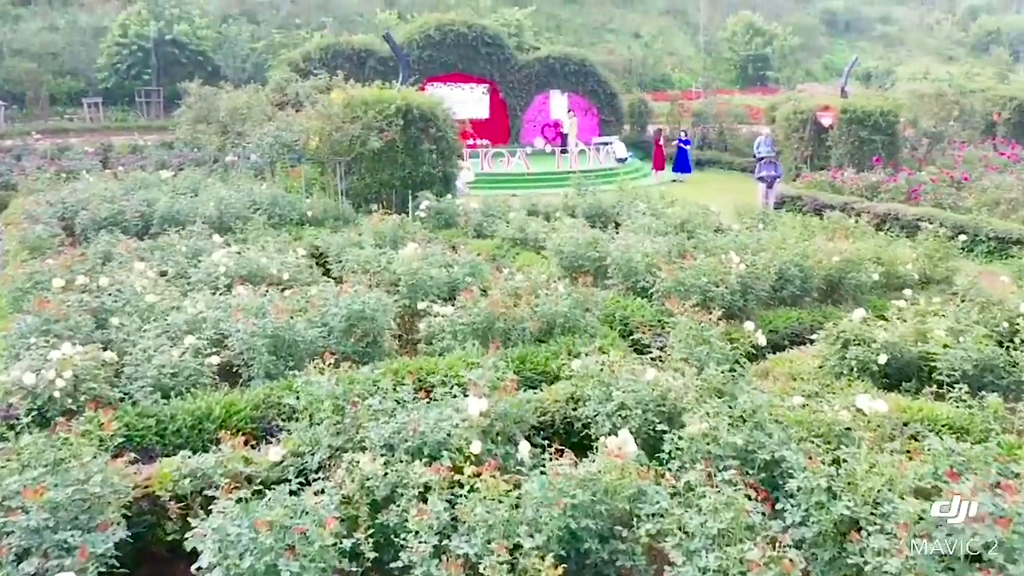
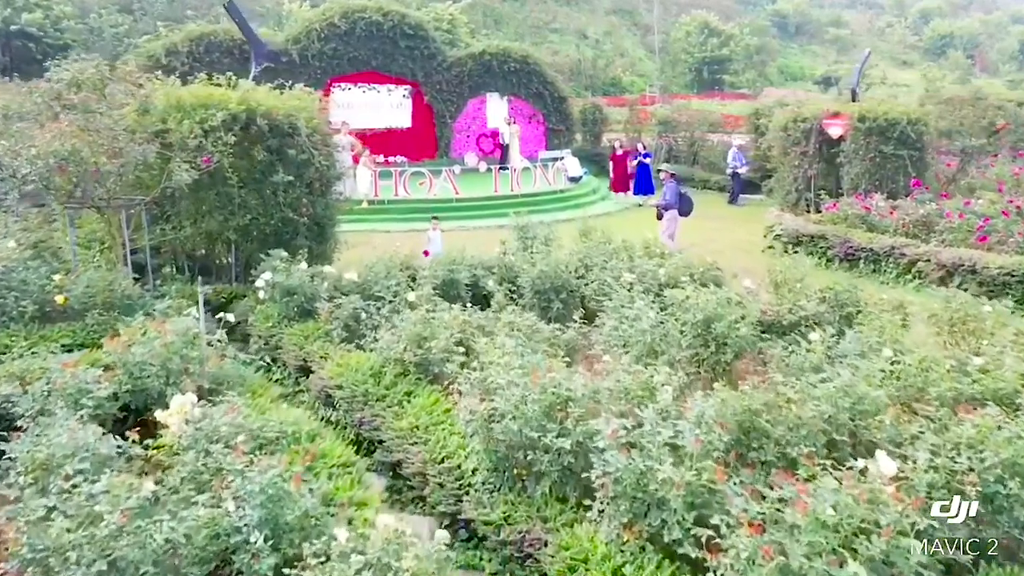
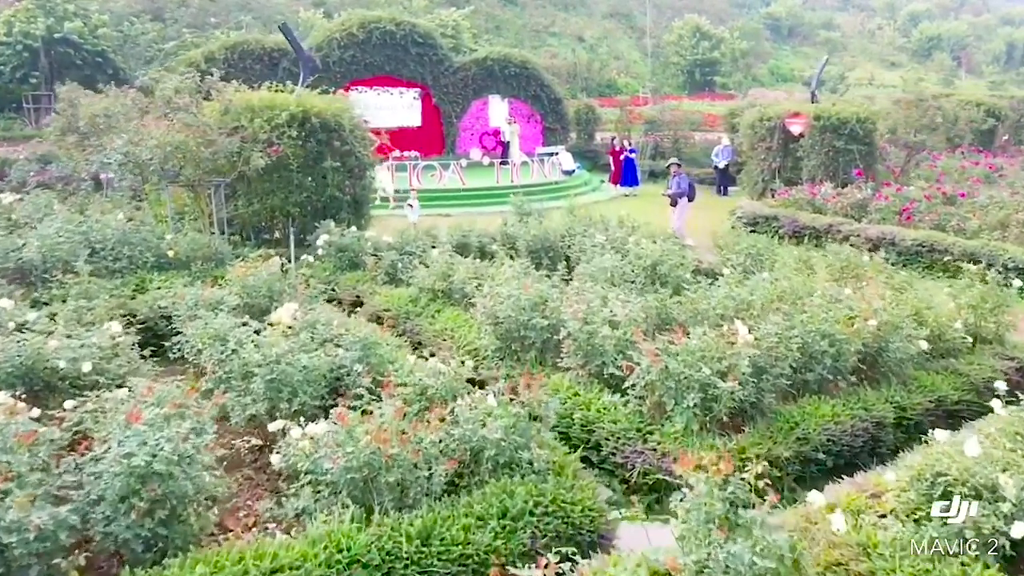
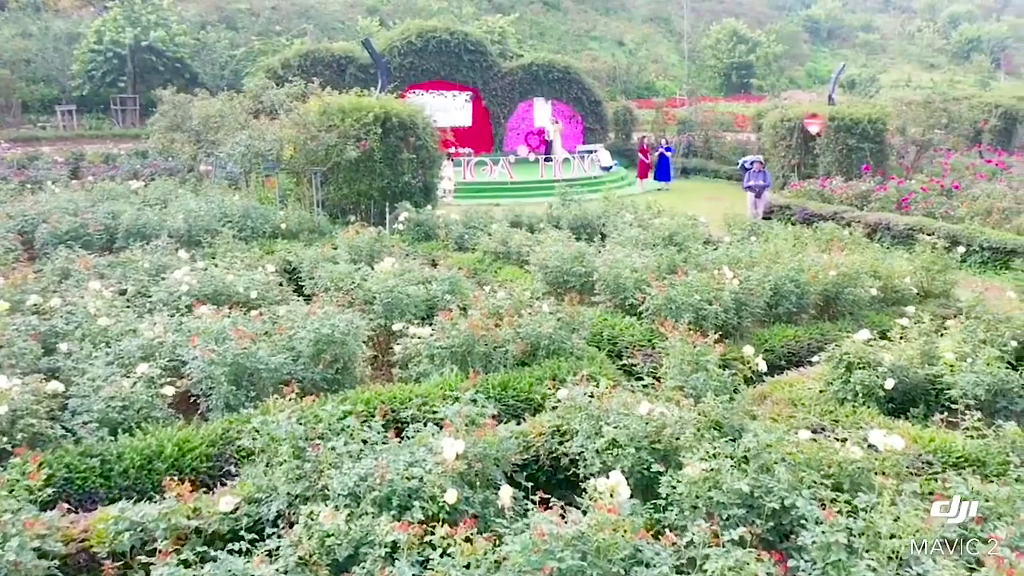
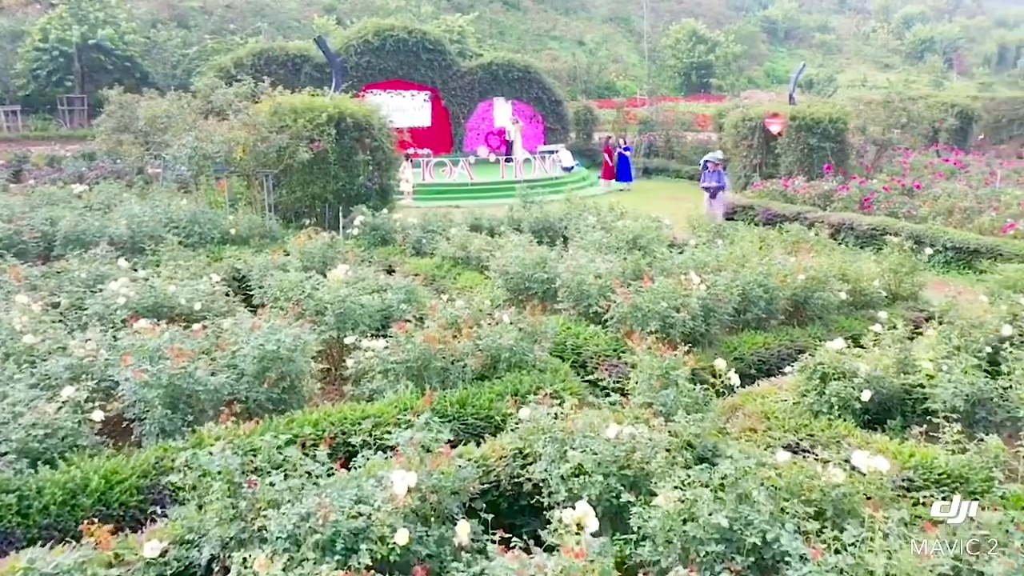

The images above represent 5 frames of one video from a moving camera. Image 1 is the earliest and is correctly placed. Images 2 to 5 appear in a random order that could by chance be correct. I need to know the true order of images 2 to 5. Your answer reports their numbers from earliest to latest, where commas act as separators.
4, 5, 3, 2
